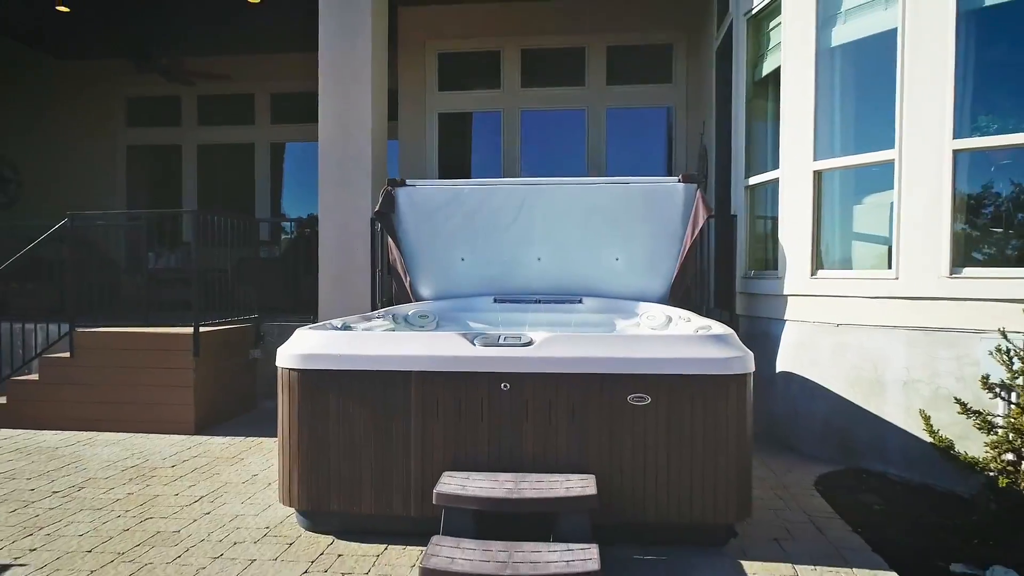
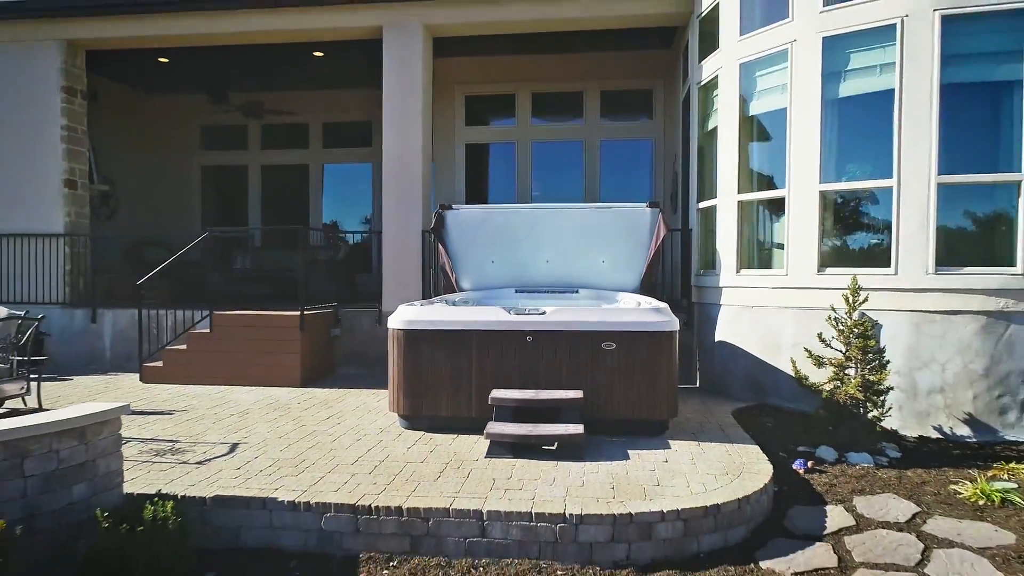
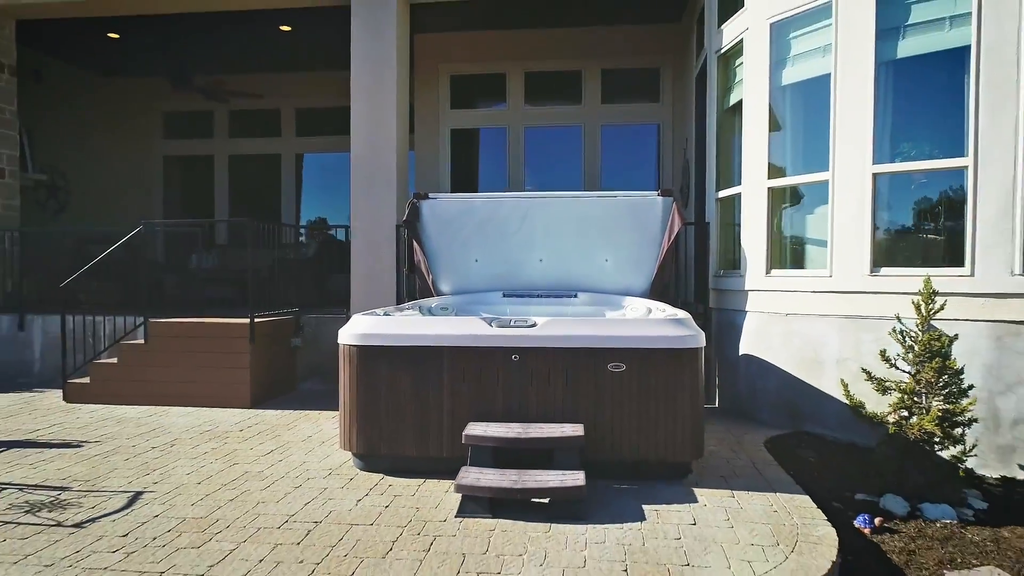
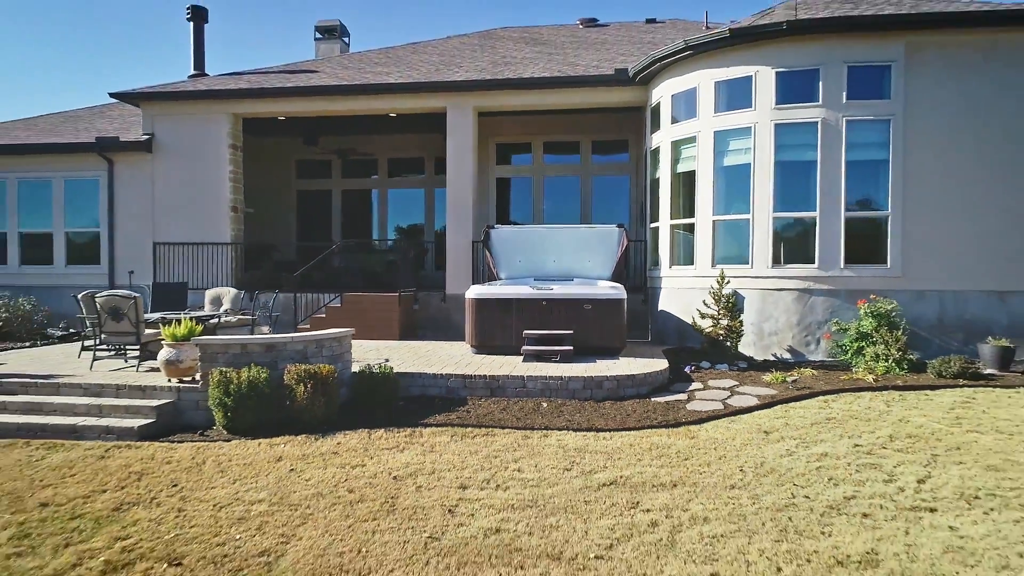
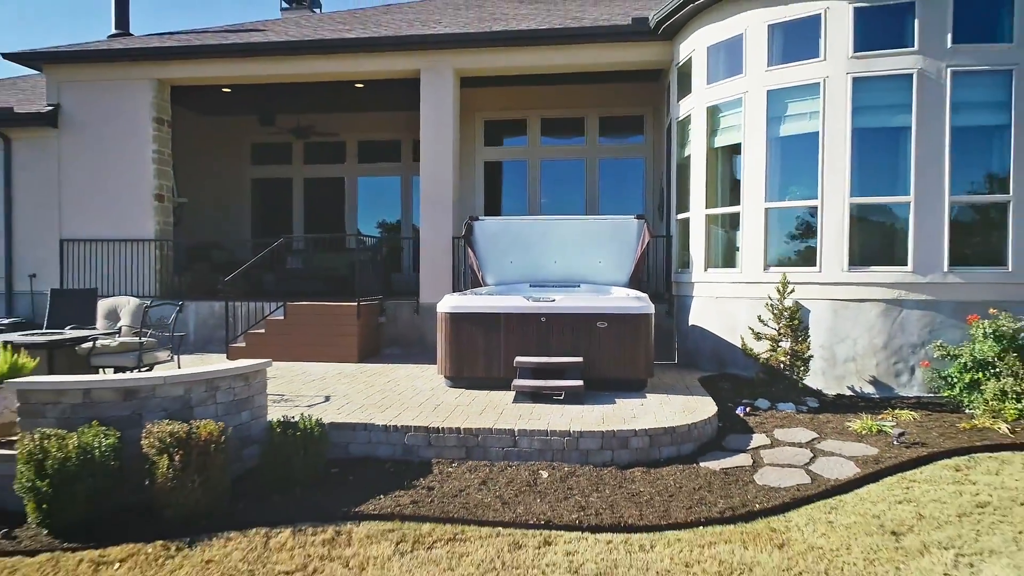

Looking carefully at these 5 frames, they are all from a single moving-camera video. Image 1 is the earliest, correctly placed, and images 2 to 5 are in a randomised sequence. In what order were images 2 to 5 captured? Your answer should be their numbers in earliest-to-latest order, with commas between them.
3, 2, 5, 4
